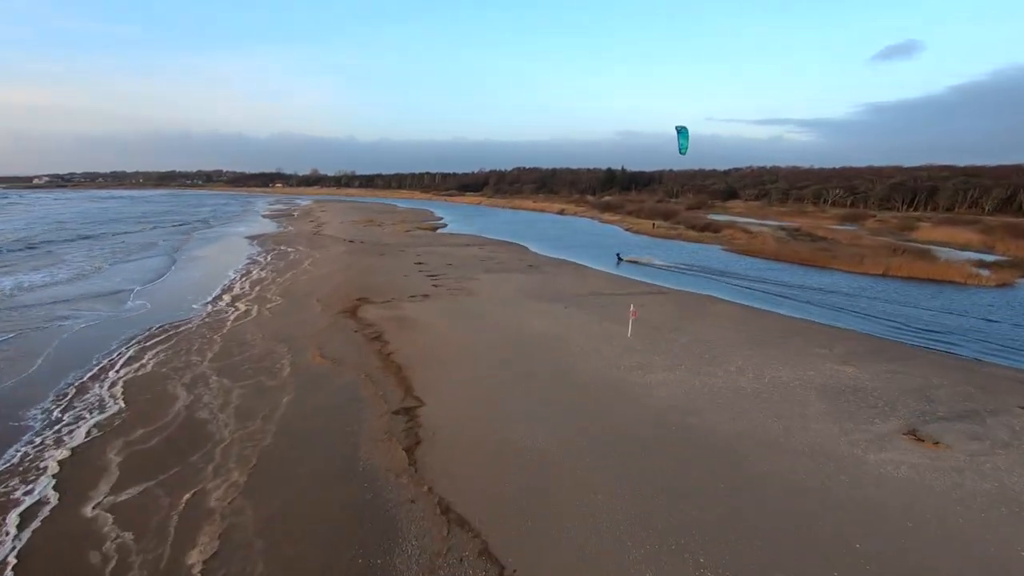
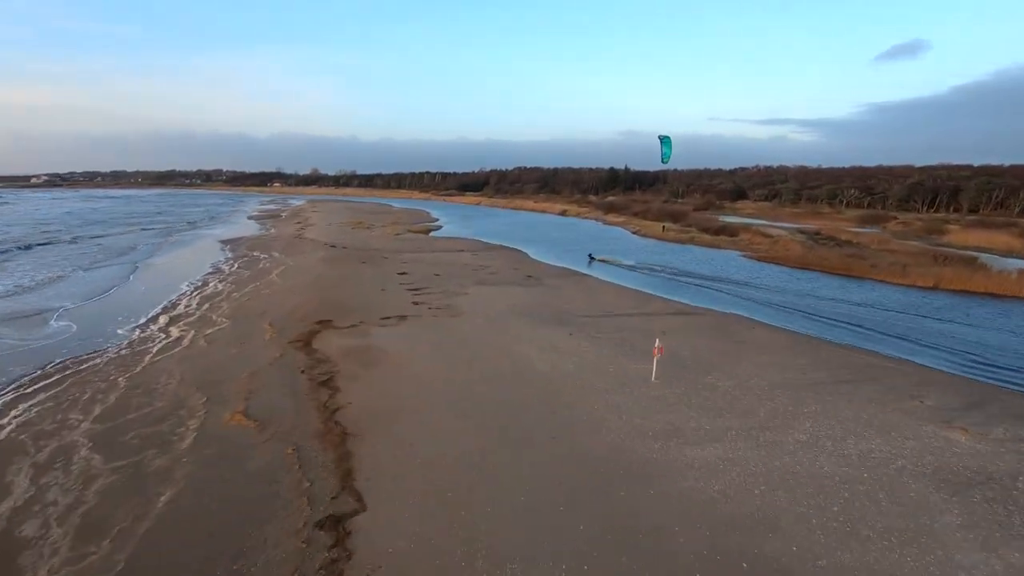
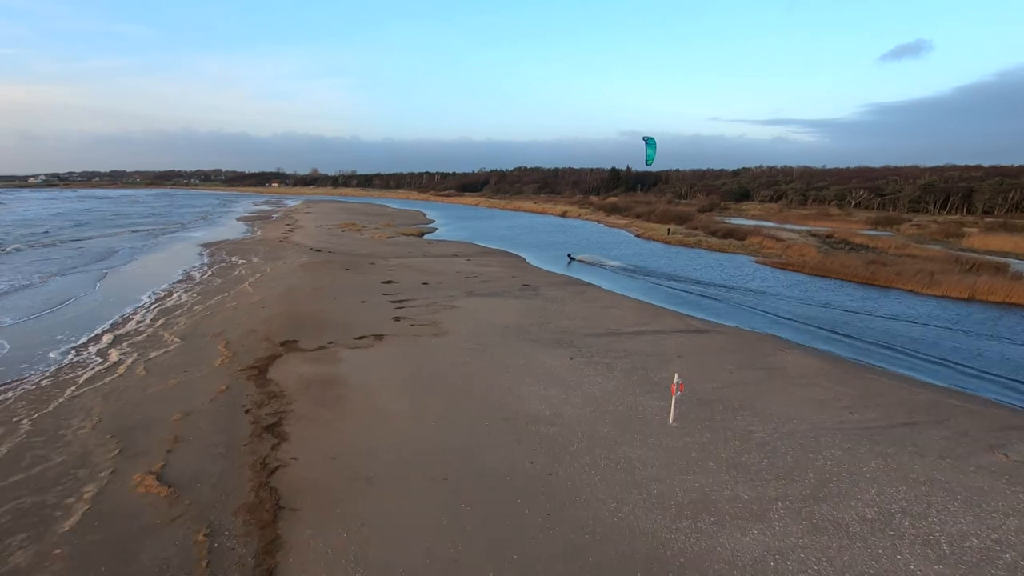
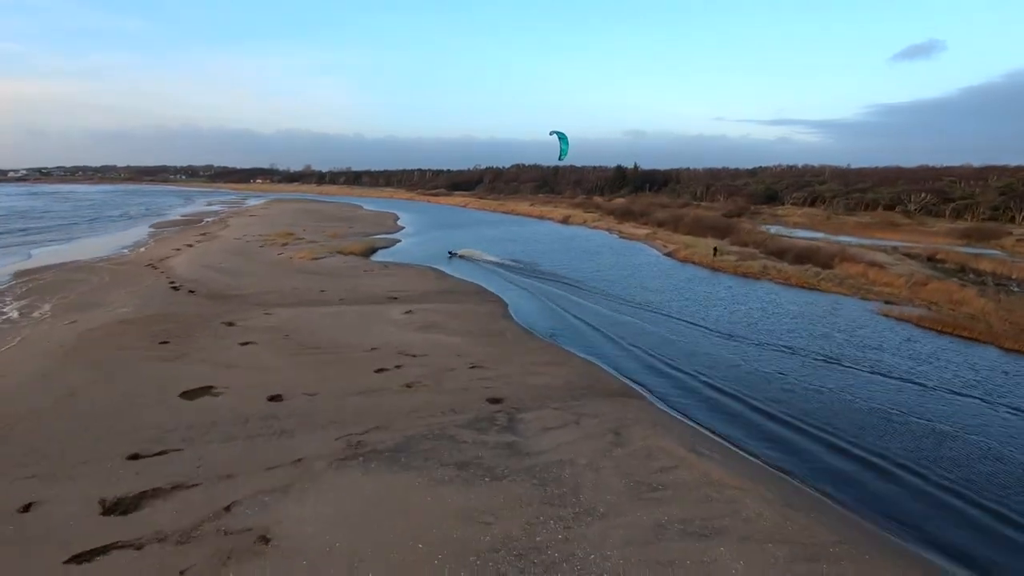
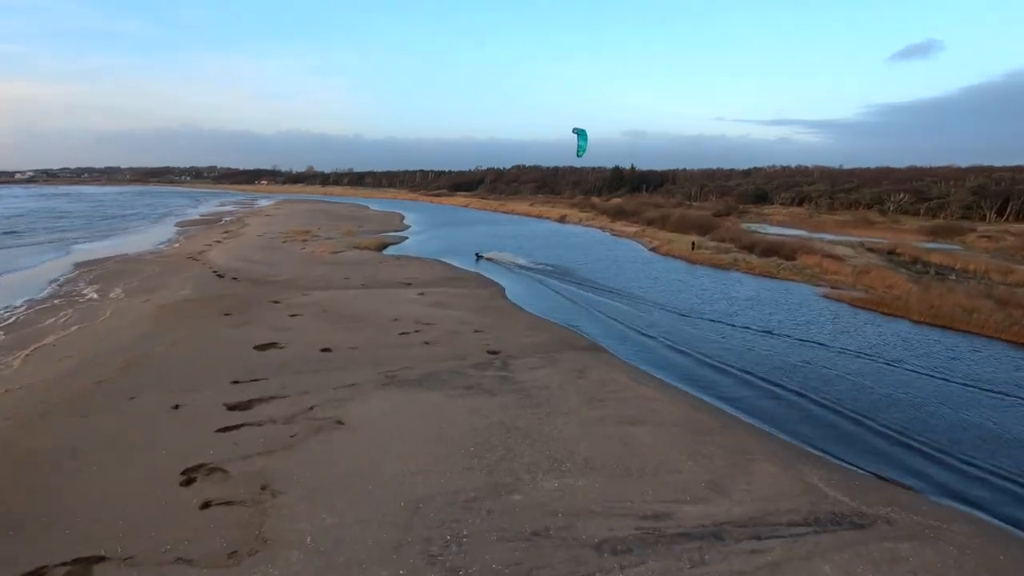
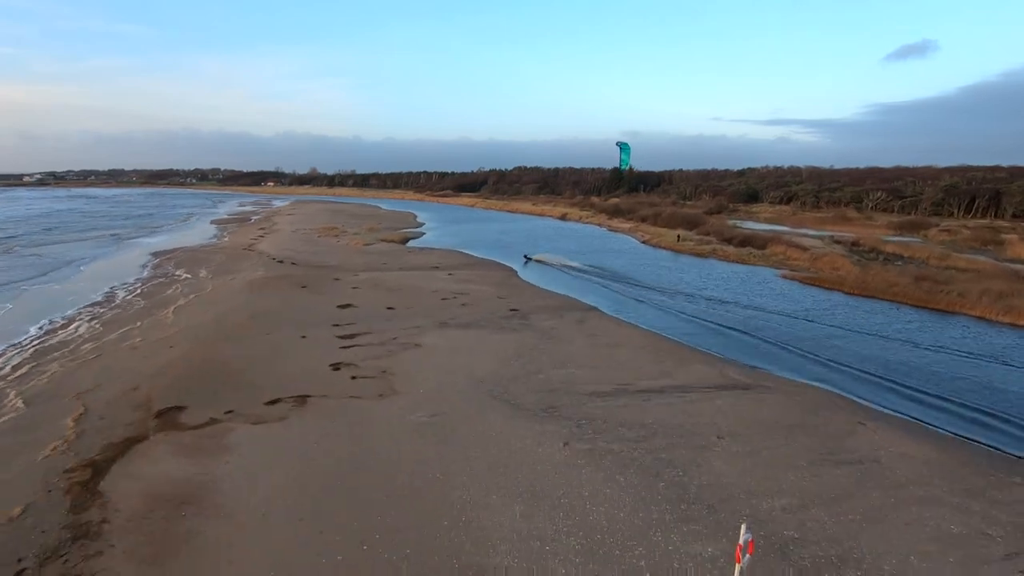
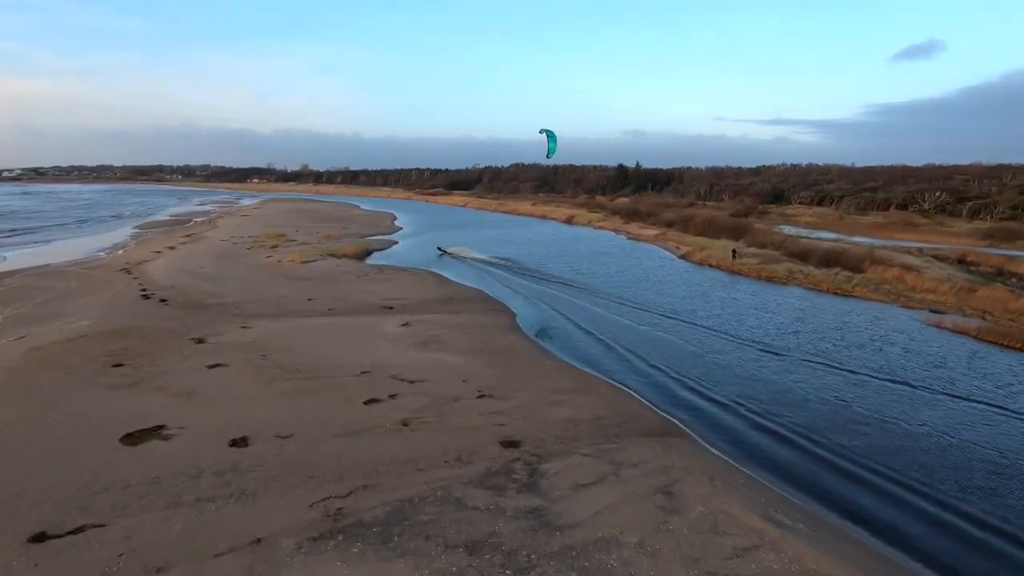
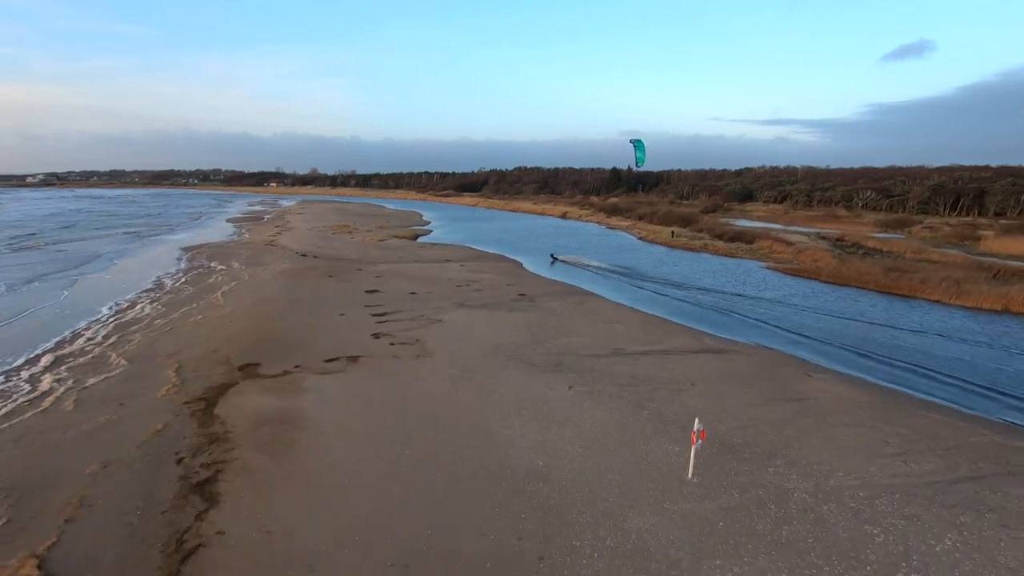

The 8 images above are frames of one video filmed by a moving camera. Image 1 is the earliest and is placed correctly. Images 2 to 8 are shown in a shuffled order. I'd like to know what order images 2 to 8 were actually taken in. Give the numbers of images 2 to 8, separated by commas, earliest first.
2, 3, 8, 6, 5, 4, 7
